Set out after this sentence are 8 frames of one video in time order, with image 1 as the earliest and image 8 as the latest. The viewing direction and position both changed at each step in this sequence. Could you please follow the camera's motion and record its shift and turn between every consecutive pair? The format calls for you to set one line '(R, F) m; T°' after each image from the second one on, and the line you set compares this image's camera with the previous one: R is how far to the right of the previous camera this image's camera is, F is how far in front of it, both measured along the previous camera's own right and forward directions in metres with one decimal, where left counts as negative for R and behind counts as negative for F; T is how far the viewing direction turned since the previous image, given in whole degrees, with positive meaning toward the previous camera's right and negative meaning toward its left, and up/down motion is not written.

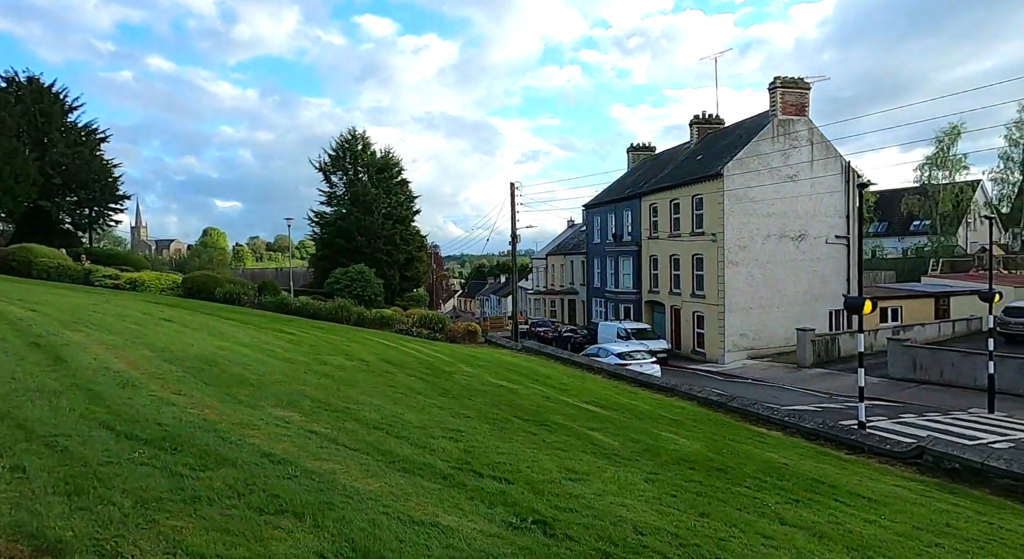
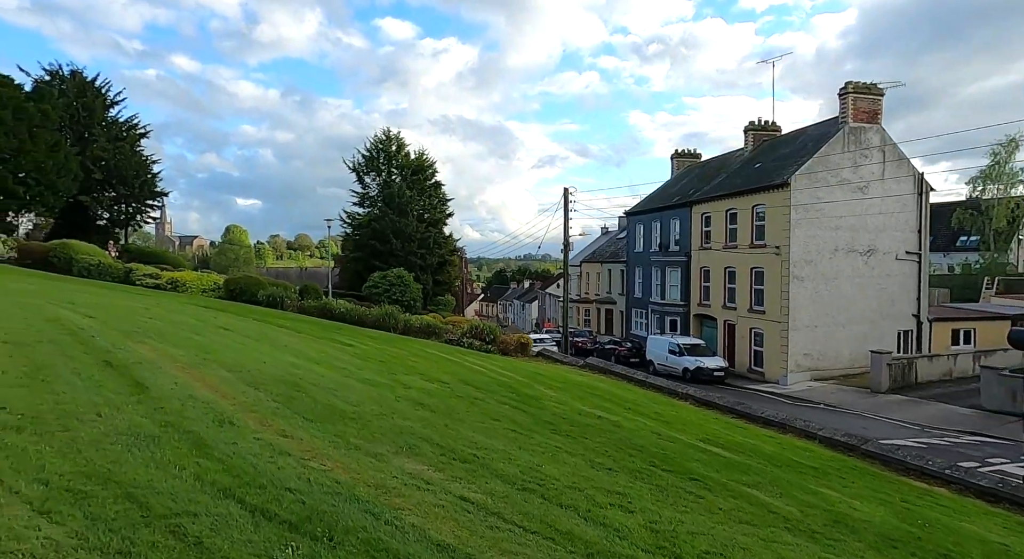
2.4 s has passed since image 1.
(-1.2, +1.1) m; -2°
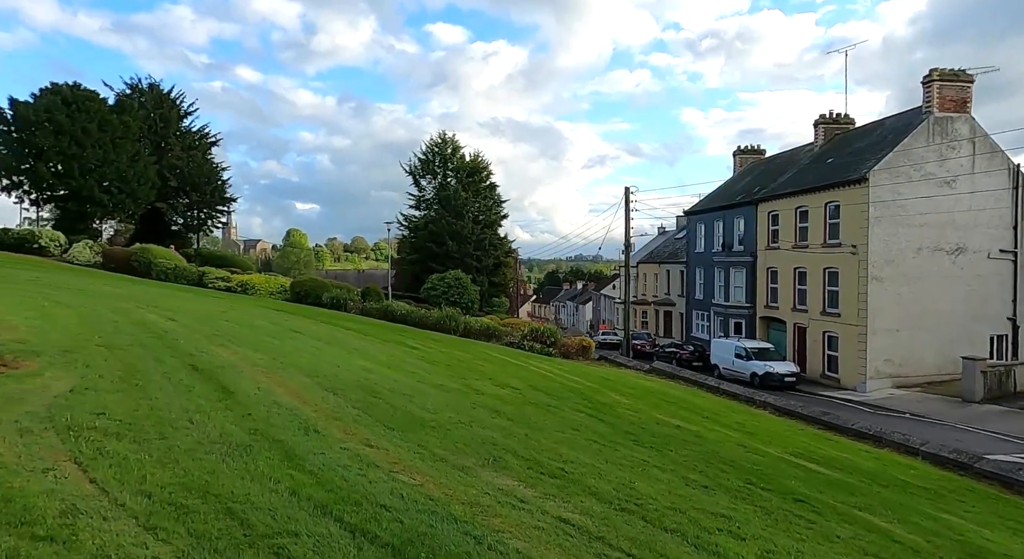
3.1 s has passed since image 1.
(-0.3, +0.3) m; -4°
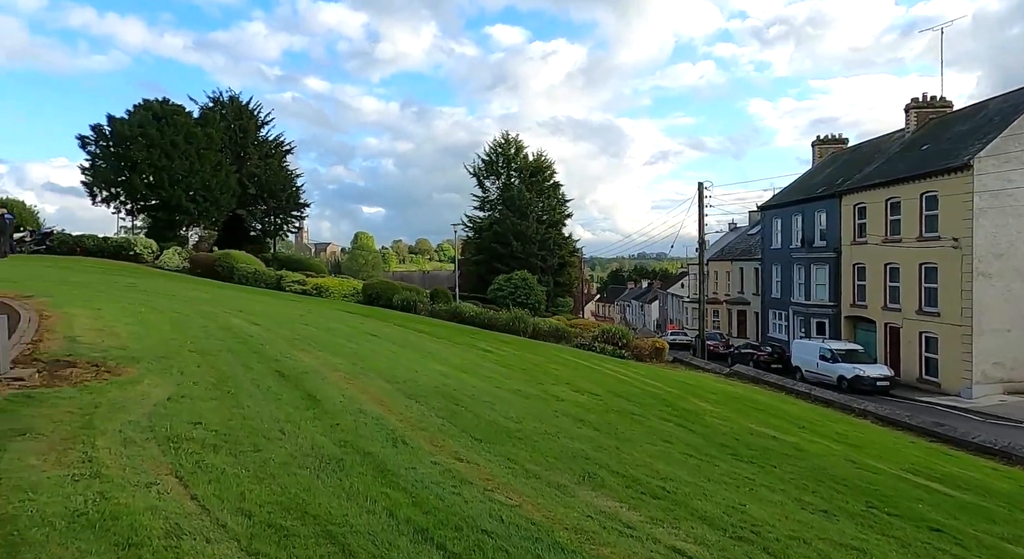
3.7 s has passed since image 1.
(-0.3, +0.4) m; -5°
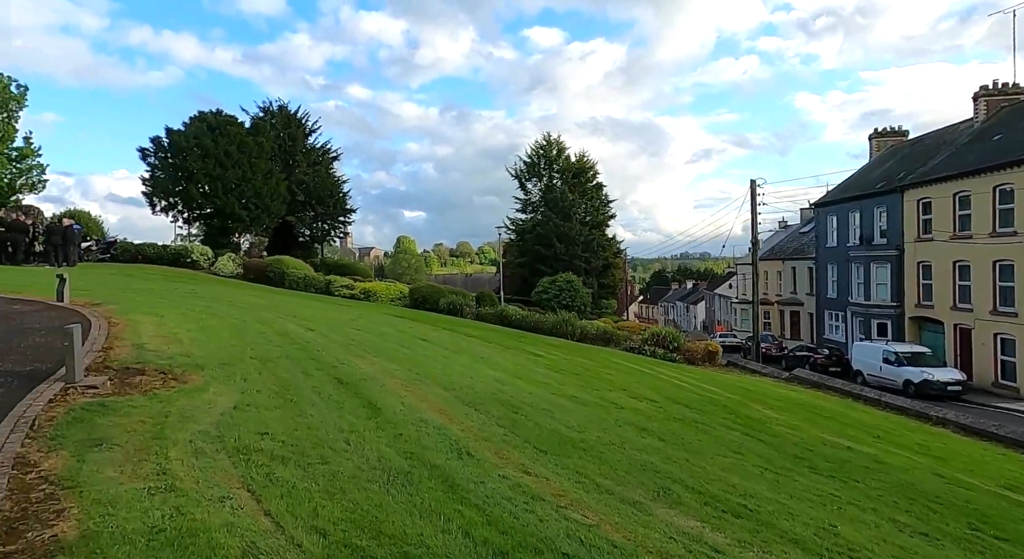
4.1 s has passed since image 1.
(-0.2, +0.2) m; -3°
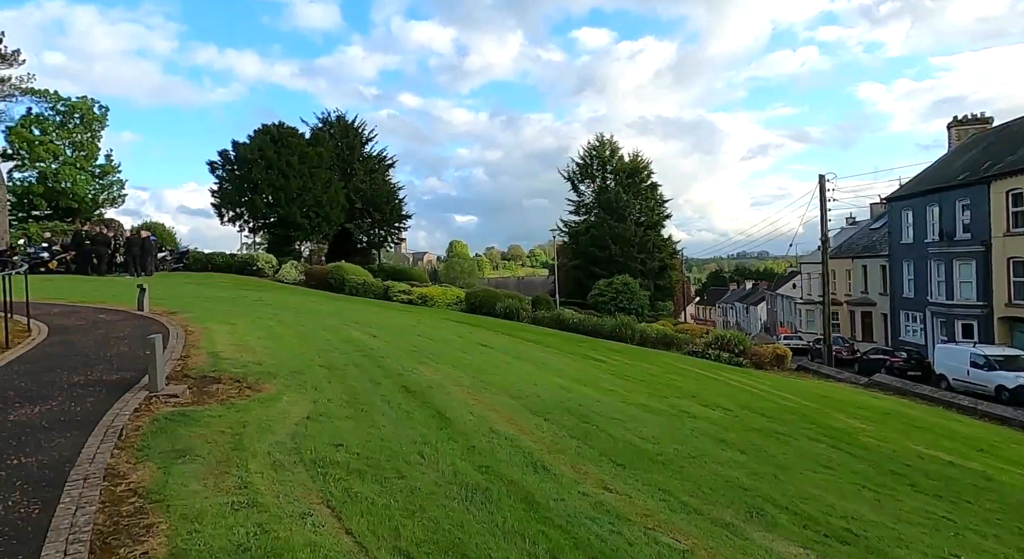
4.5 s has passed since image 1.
(-0.2, +0.2) m; -4°
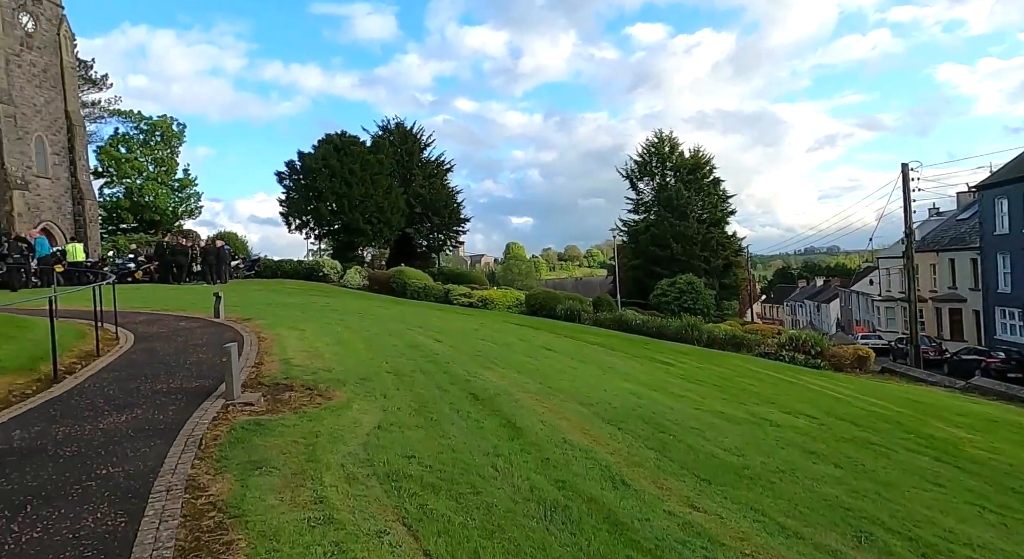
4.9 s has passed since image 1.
(-0.1, +0.3) m; -5°
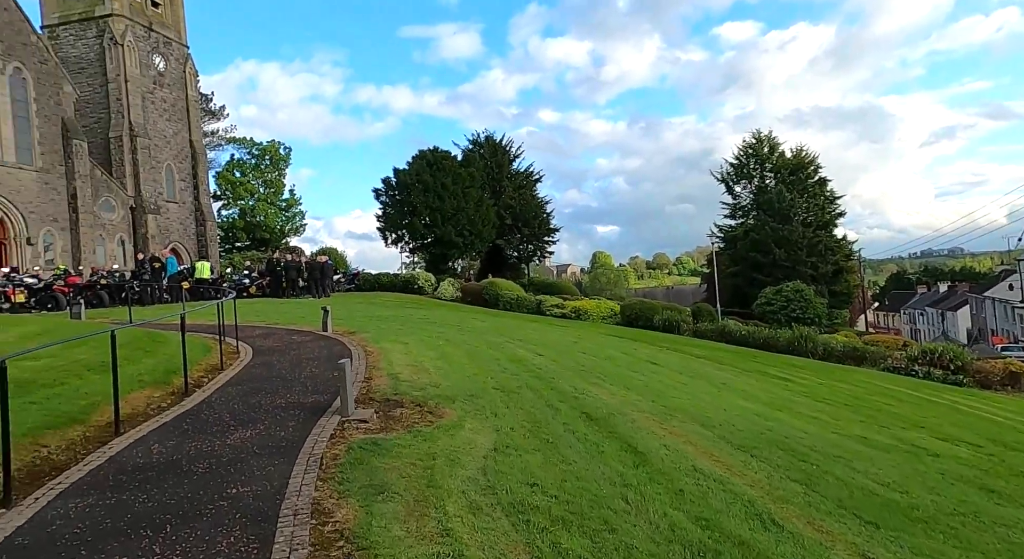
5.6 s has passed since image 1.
(-0.3, +0.4) m; -8°
